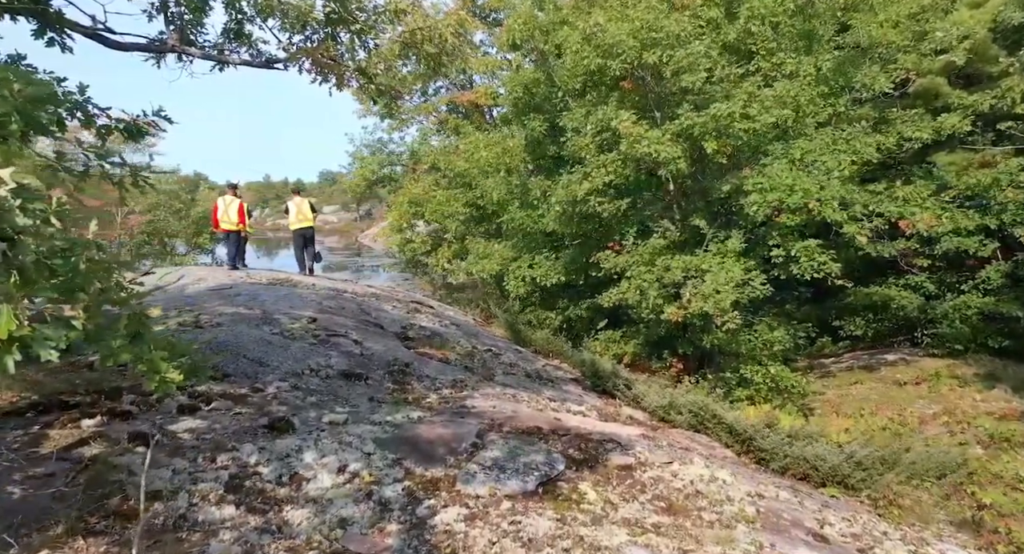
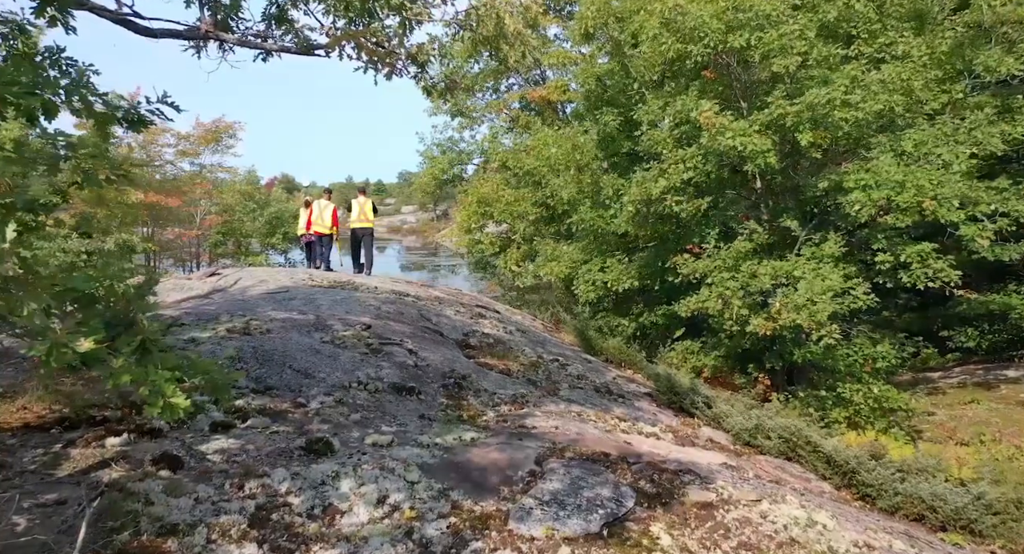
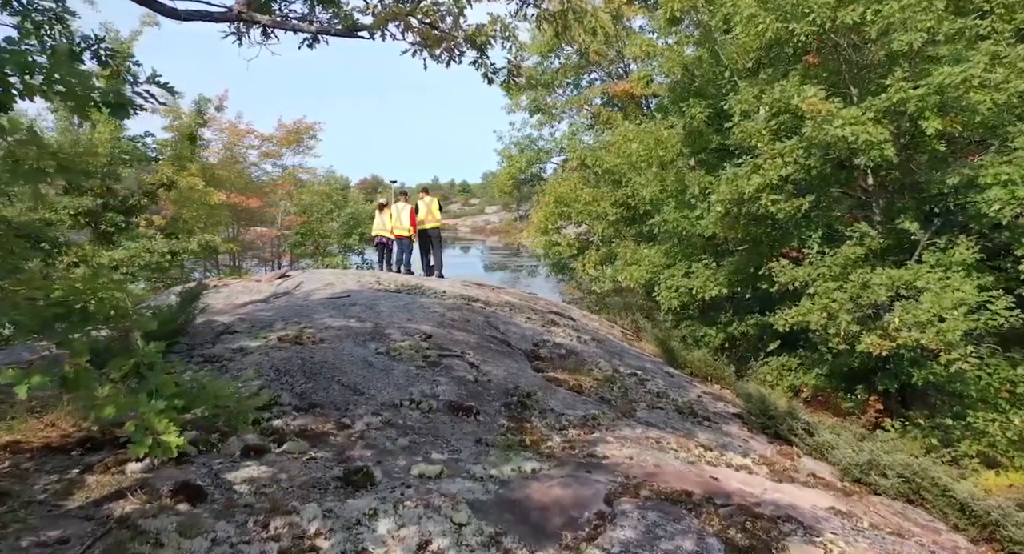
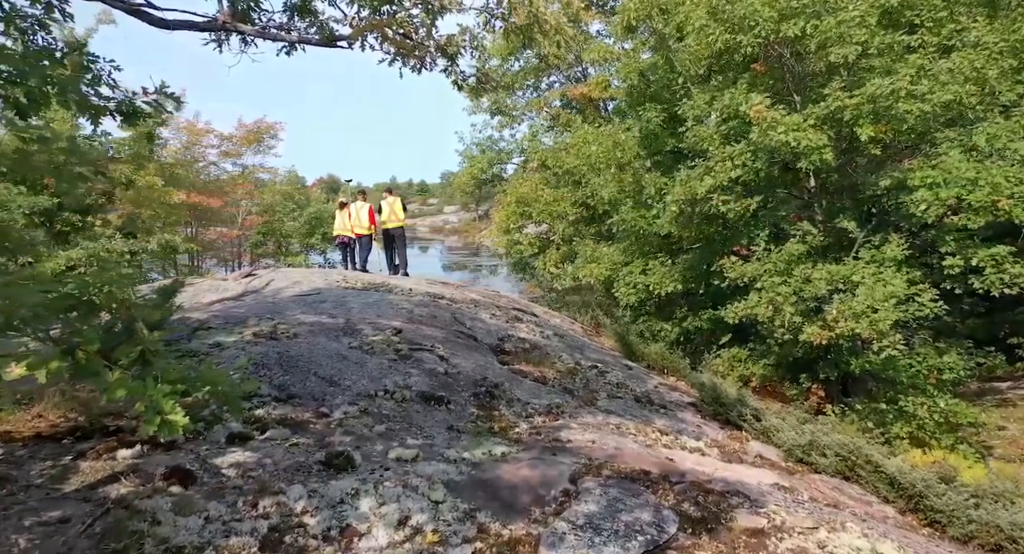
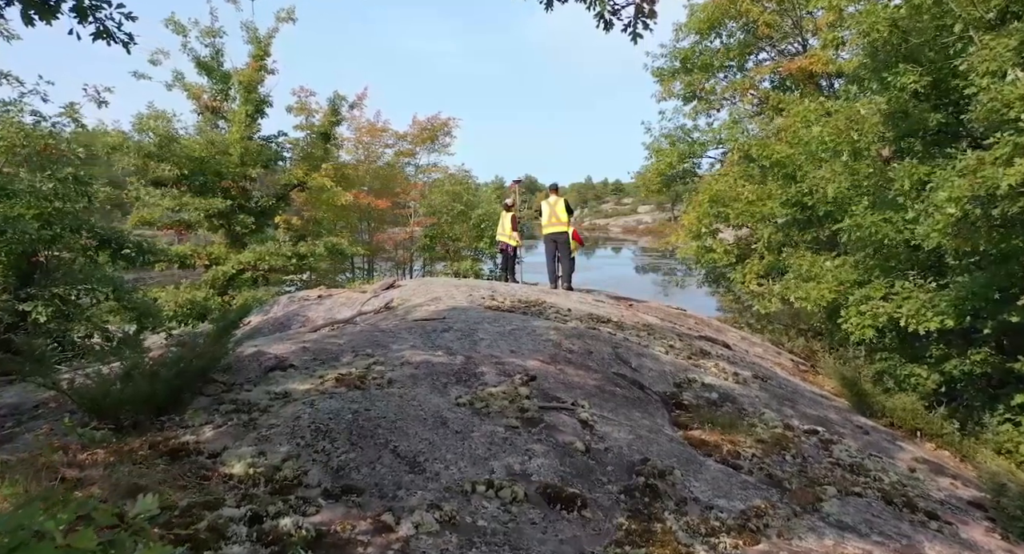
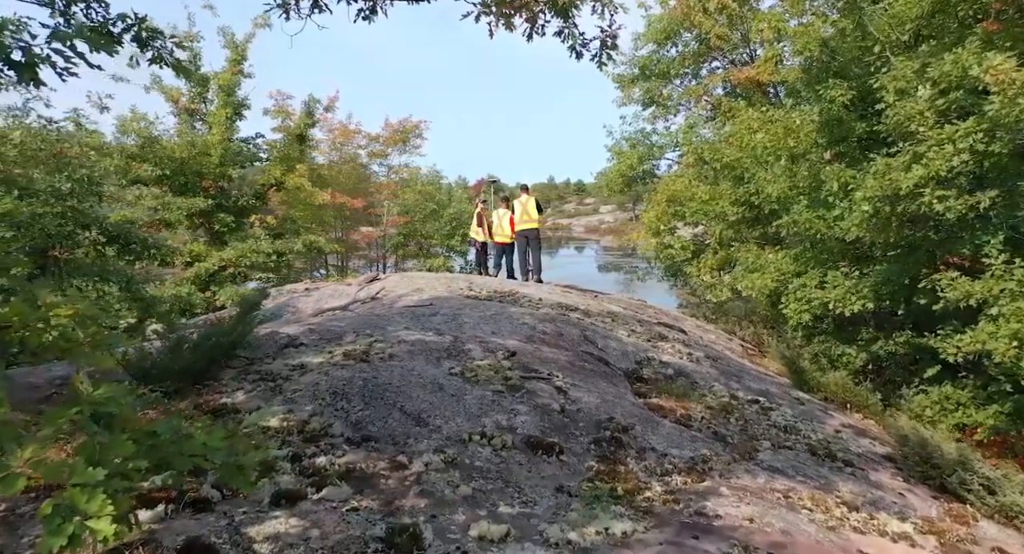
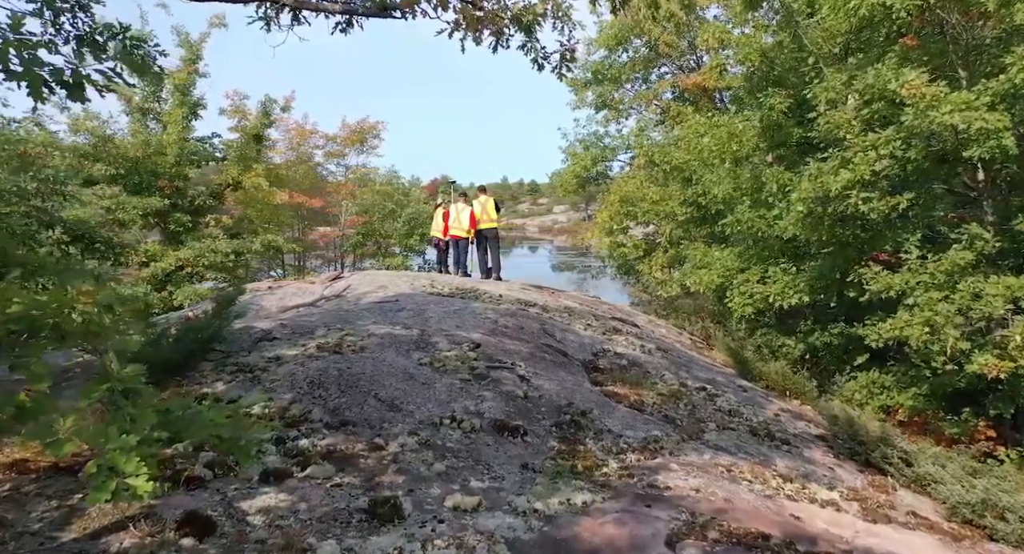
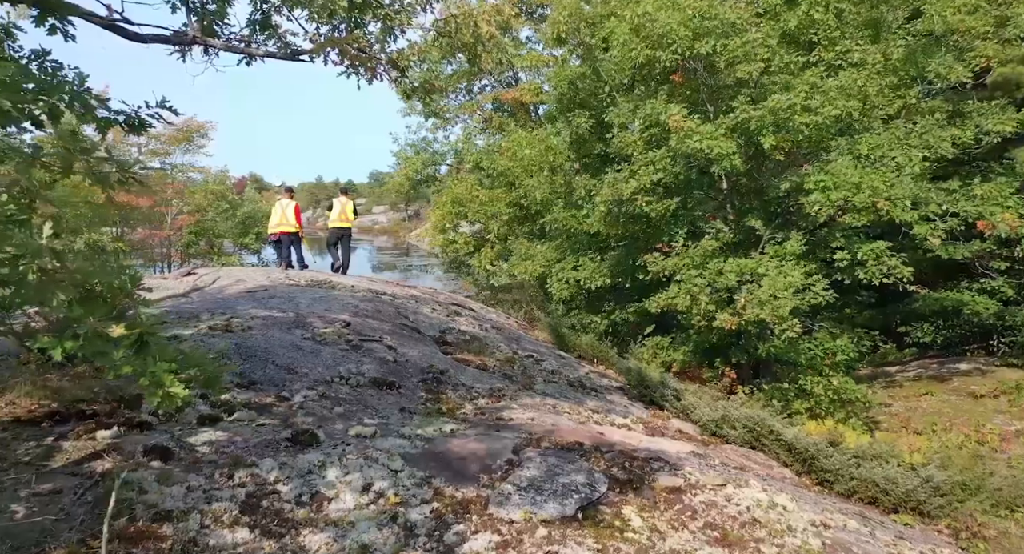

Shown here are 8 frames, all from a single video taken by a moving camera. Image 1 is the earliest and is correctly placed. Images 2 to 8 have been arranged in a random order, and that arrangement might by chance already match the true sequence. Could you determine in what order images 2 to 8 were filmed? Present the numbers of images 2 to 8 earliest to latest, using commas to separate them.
8, 2, 4, 3, 7, 6, 5
